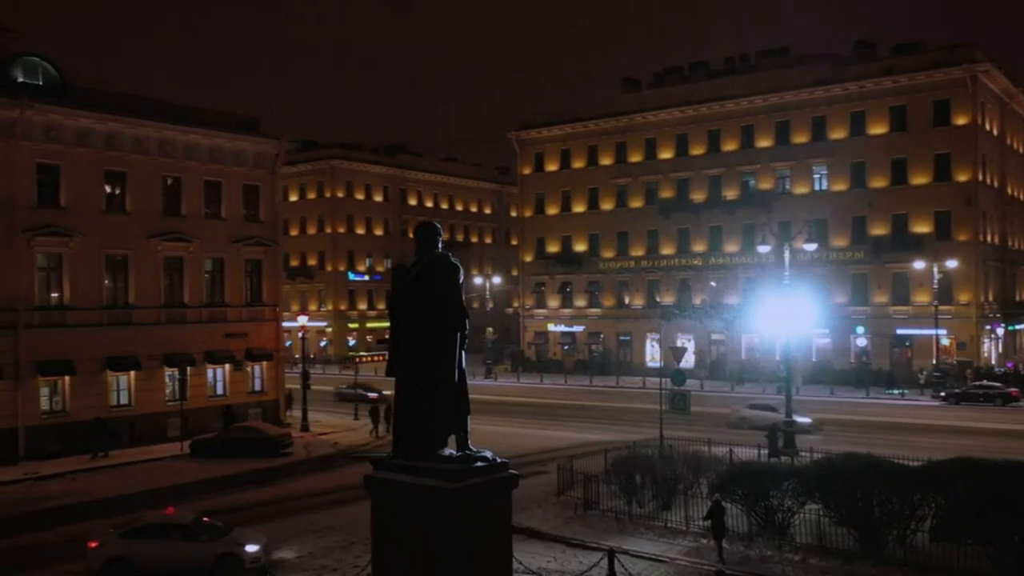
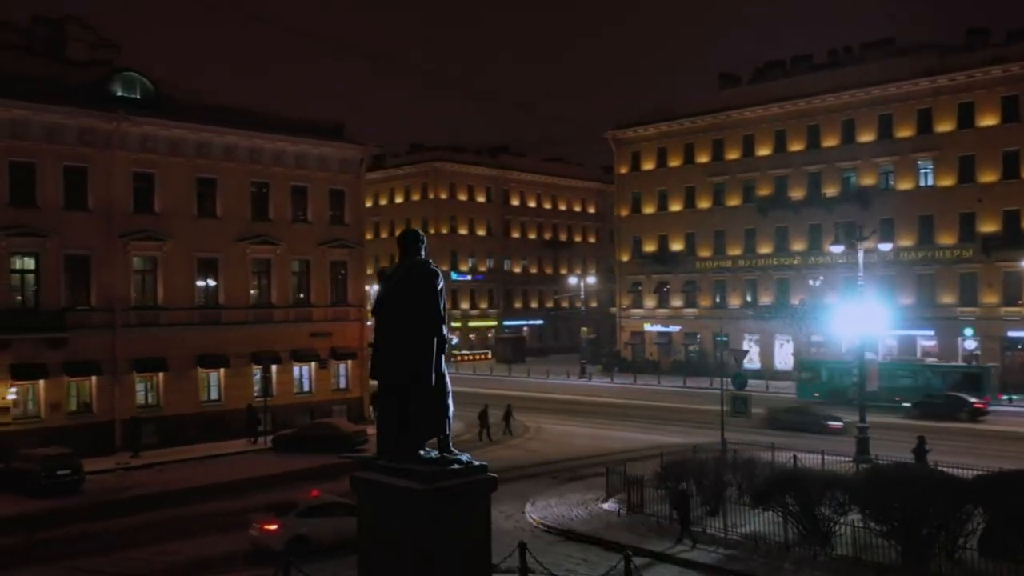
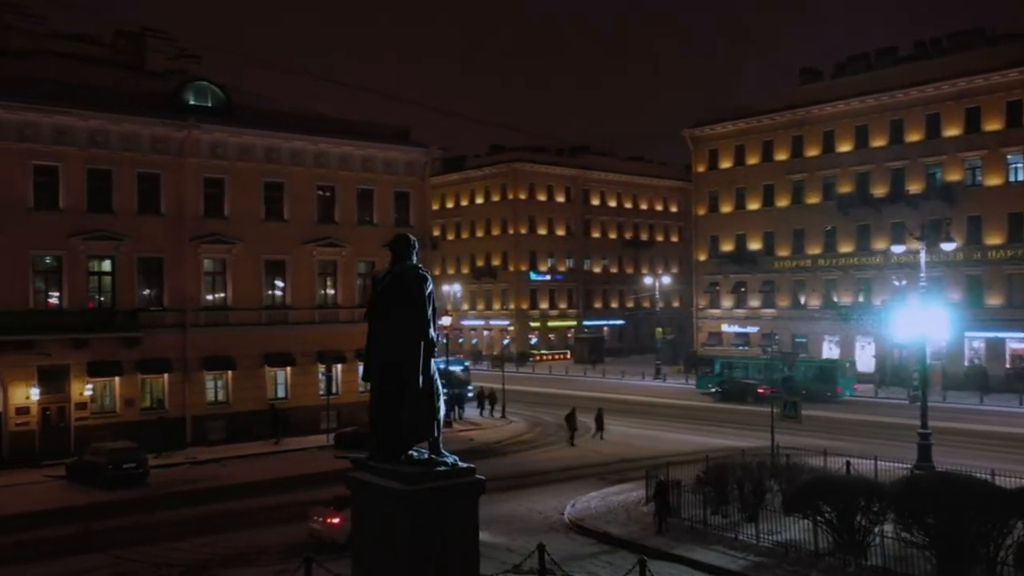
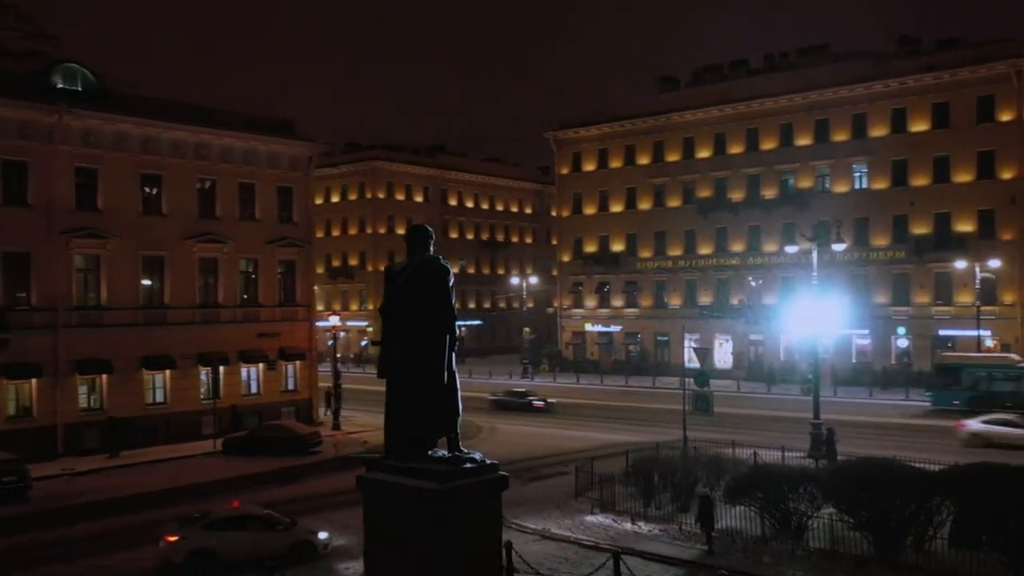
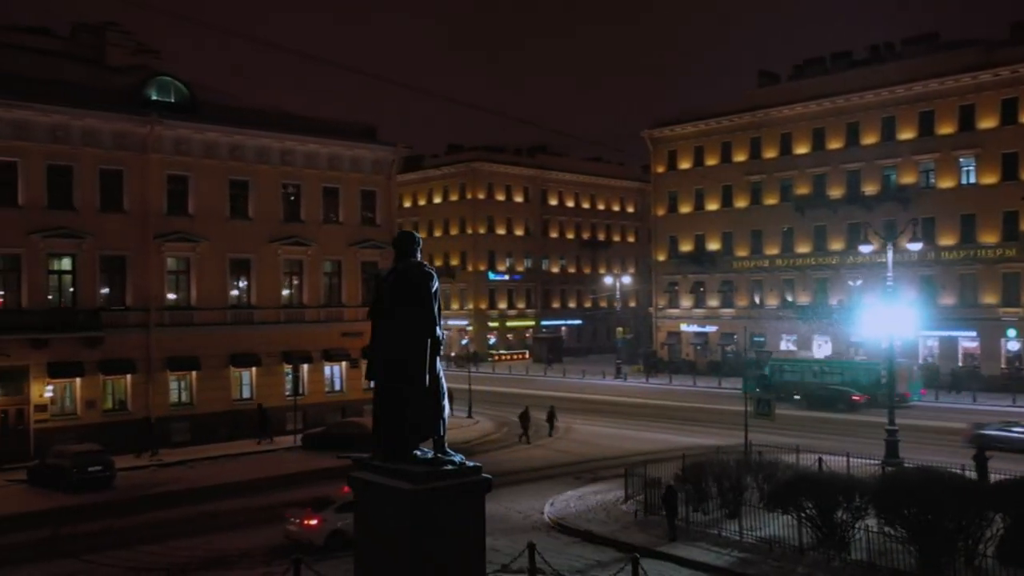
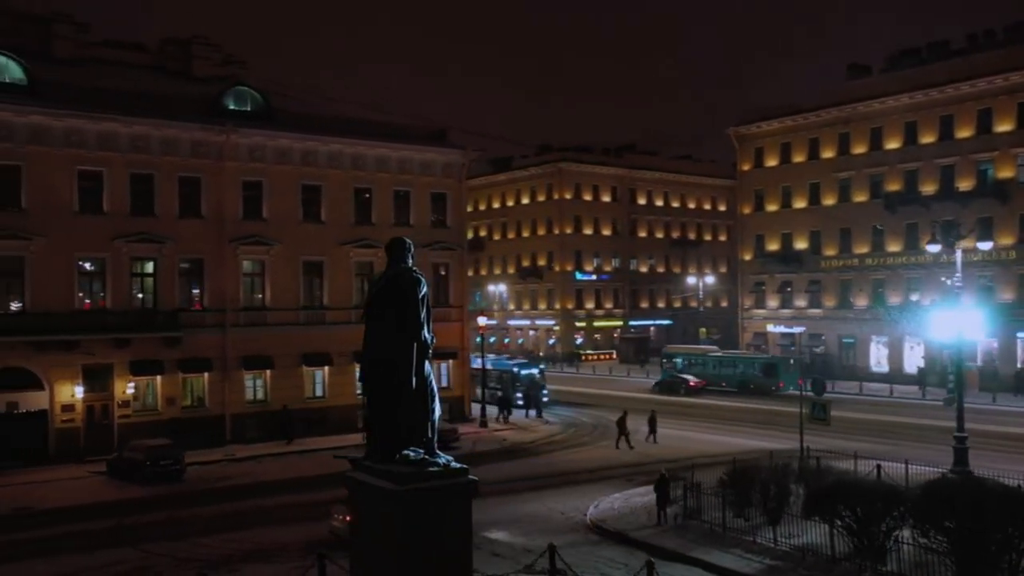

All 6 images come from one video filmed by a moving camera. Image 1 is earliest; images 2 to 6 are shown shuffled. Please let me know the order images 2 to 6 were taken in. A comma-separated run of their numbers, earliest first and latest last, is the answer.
4, 2, 5, 3, 6
